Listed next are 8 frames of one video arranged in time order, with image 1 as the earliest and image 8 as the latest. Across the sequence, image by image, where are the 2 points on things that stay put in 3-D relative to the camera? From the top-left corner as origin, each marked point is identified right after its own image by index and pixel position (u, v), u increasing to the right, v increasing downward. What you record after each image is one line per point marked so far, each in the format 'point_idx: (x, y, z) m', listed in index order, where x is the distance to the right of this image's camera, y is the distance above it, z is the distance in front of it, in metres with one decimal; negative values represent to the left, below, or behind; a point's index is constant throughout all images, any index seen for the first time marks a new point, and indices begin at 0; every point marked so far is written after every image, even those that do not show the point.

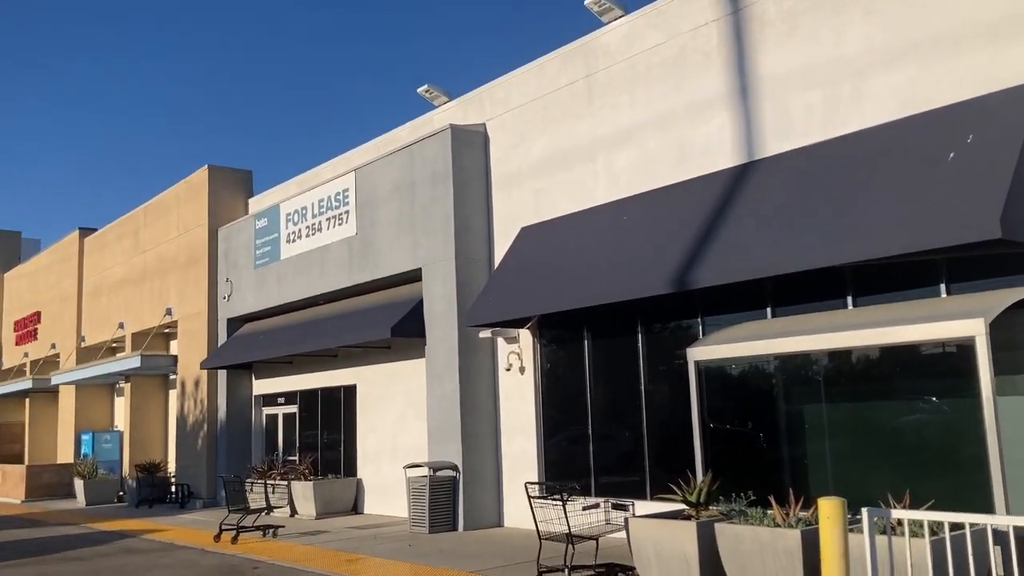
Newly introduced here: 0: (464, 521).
0: (-0.8, -3.9, +15.6) m
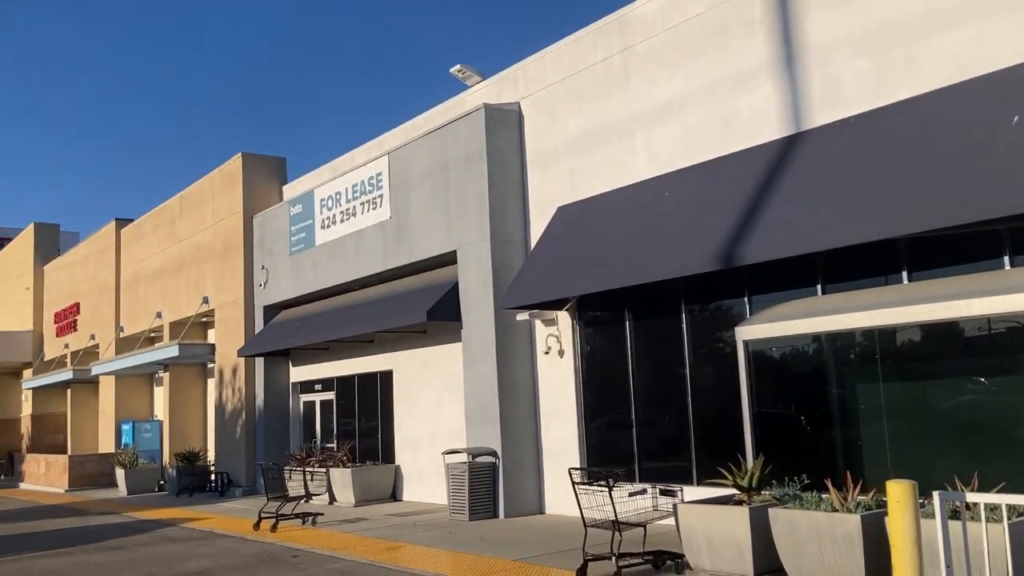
0: (-0.1, -3.6, +15.3) m
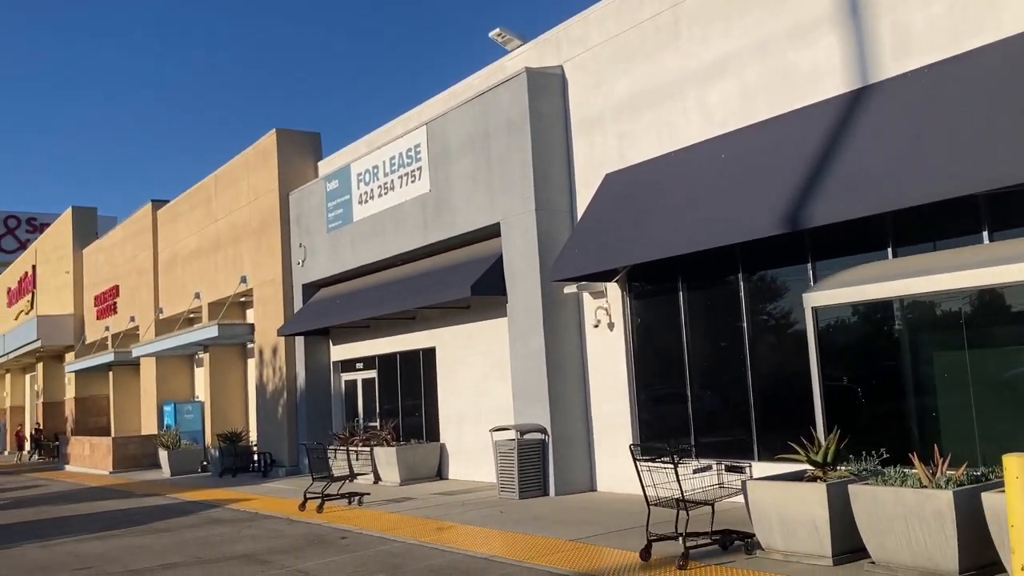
0: (+0.7, -3.2, +14.8) m
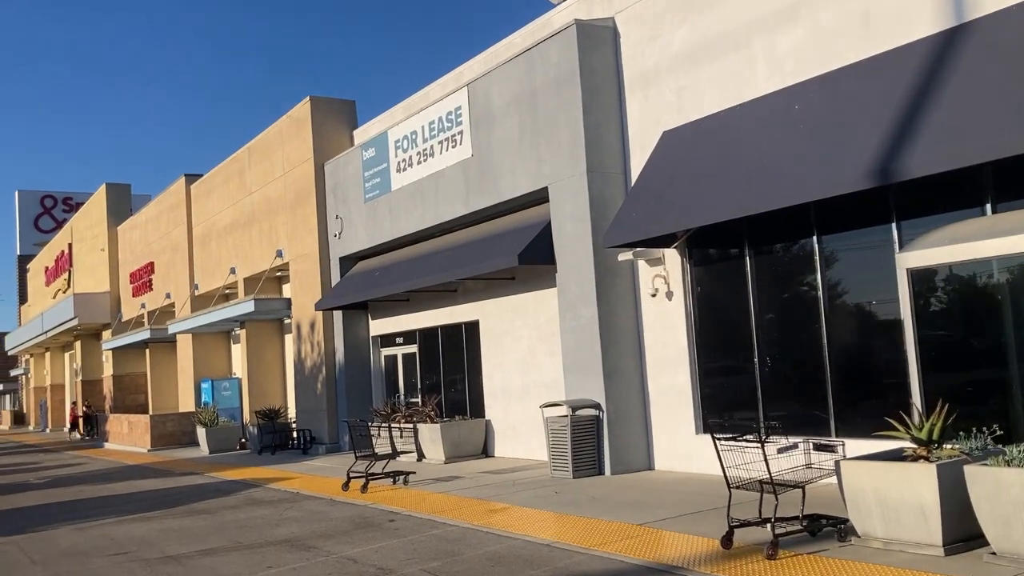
0: (+1.5, -2.7, +14.0) m
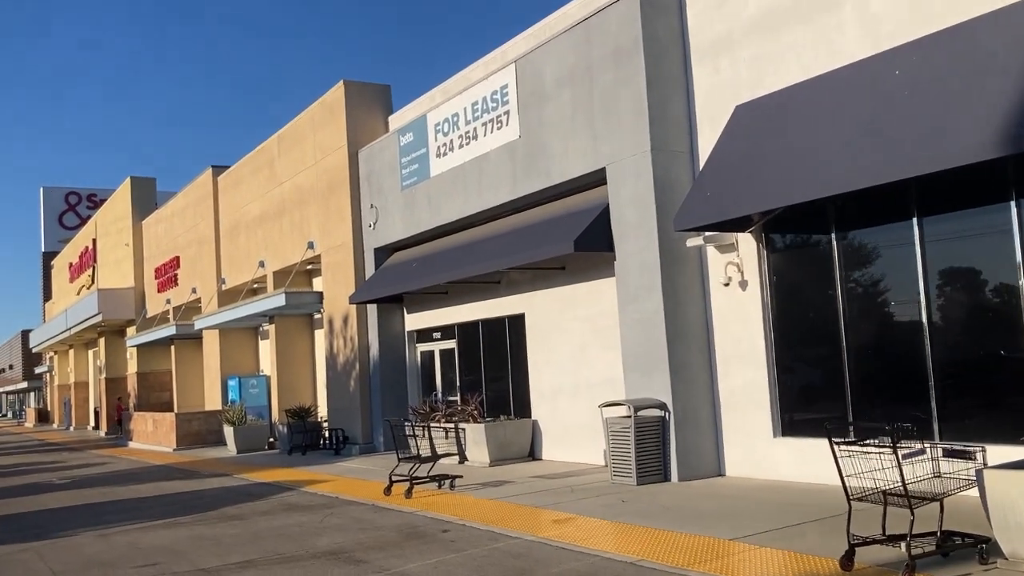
0: (+2.3, -2.5, +12.8) m
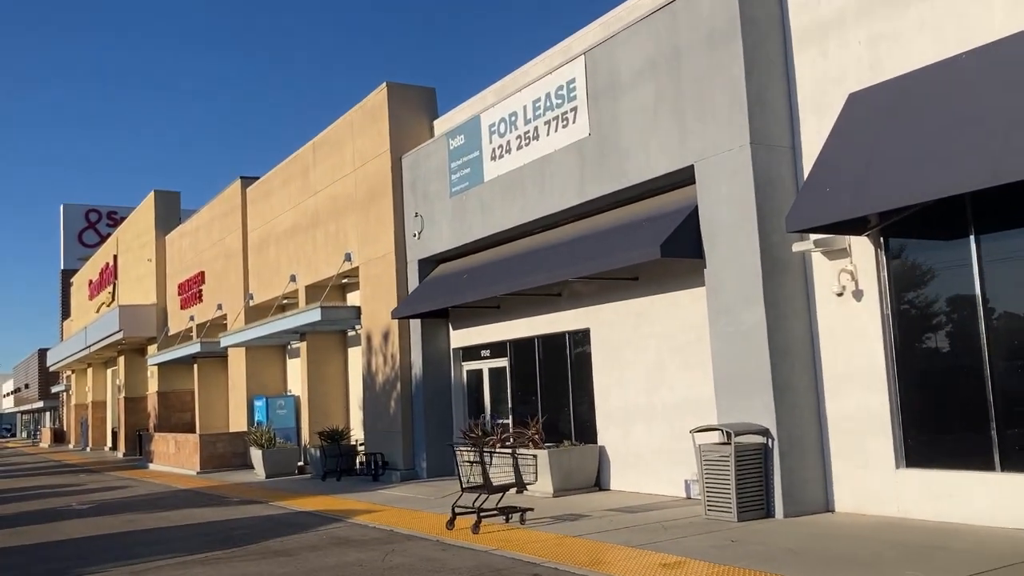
0: (+3.3, -2.6, +11.3) m
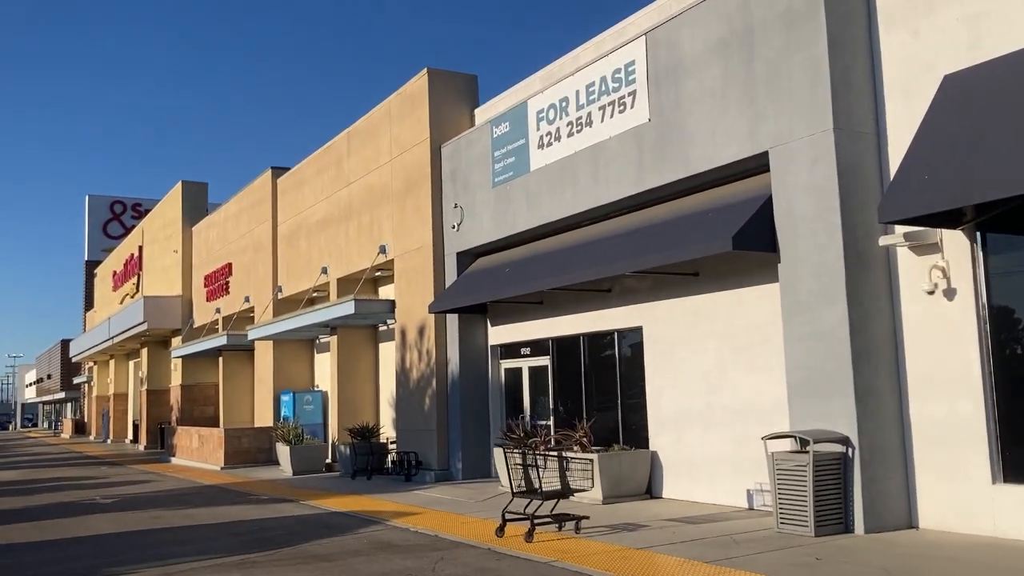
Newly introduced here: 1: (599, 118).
0: (+4.0, -2.6, +10.4) m
1: (+1.4, +2.8, +15.1) m
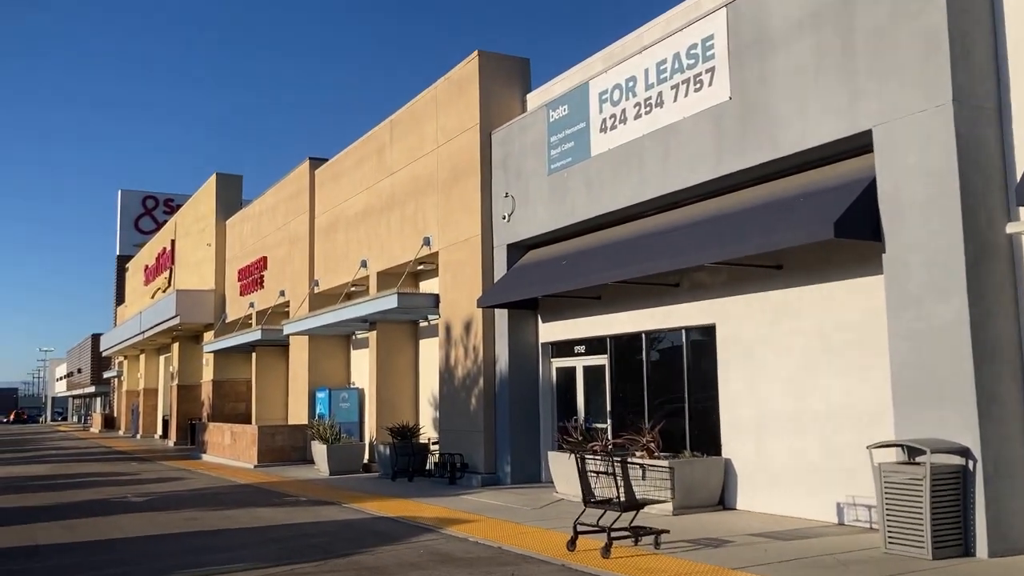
0: (+4.7, -2.5, +9.2) m
1: (+2.4, +2.9, +14.0) m
